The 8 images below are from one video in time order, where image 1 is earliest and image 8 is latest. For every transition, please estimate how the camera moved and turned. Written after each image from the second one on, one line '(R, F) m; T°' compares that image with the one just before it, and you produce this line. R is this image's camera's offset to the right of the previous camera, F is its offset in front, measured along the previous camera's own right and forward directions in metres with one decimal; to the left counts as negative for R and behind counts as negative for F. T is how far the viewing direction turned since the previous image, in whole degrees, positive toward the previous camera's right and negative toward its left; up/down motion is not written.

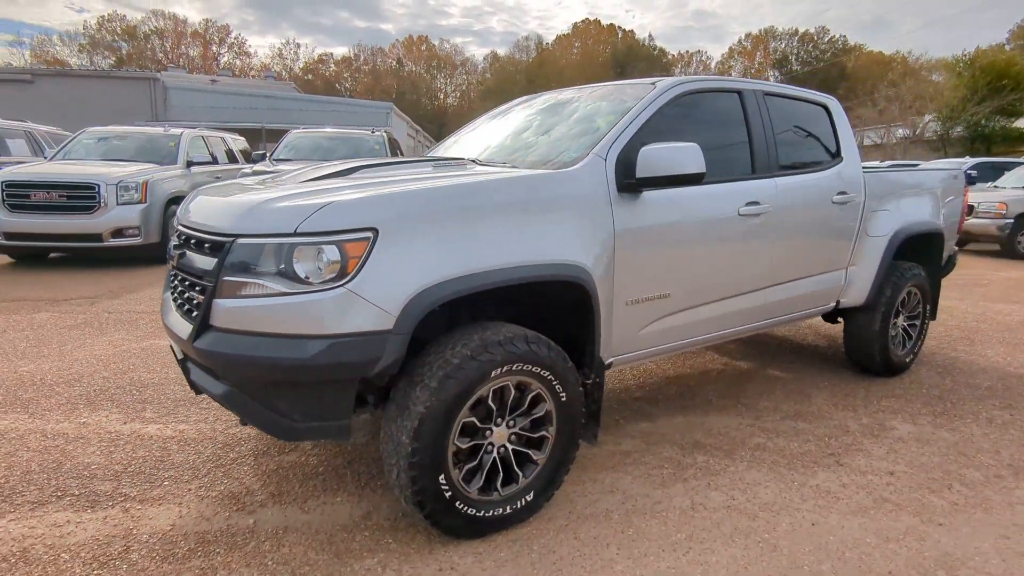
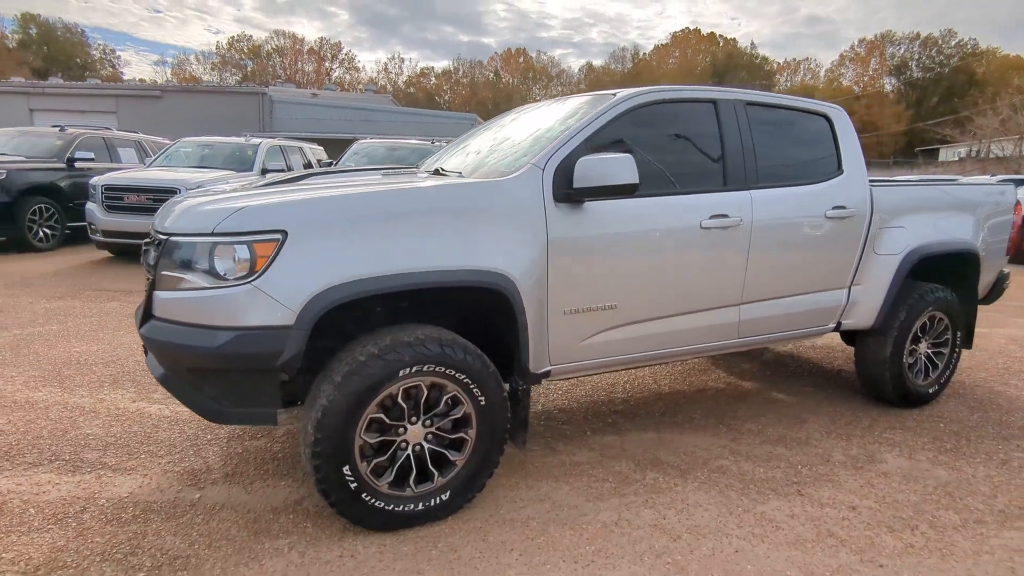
(+0.7, 0.0) m; -9°
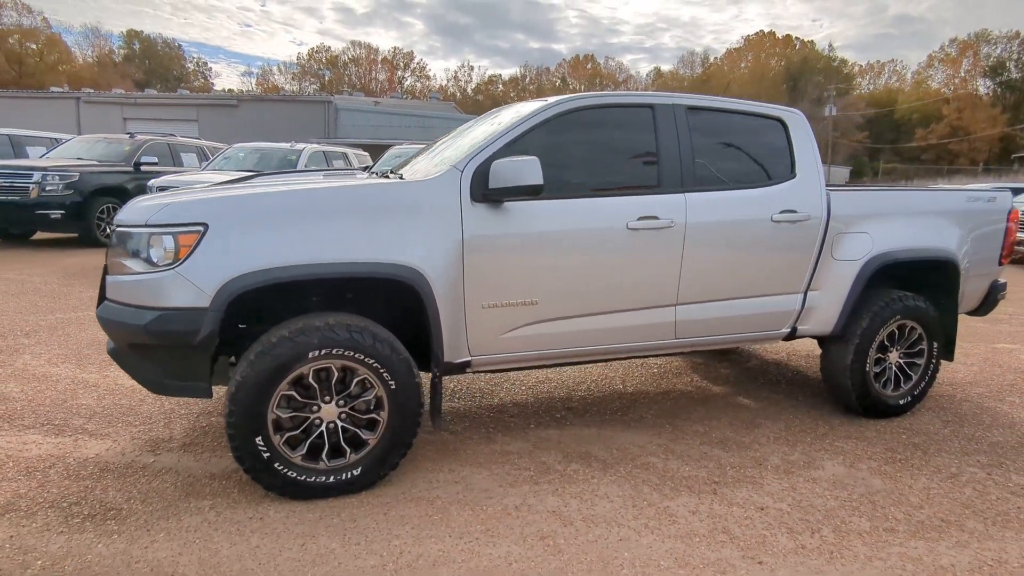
(+0.7, -0.1) m; -6°
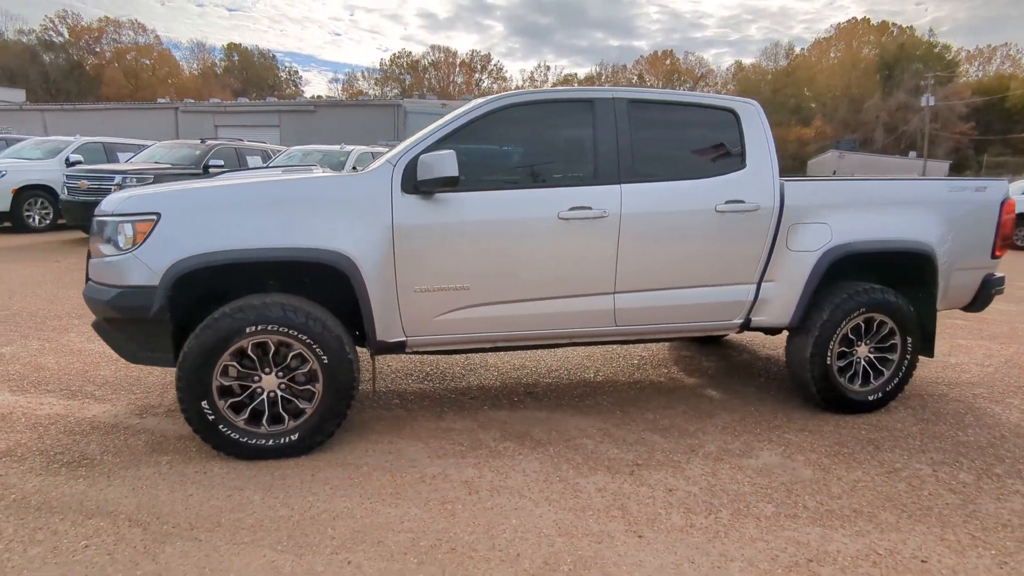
(+0.8, -0.1) m; -7°
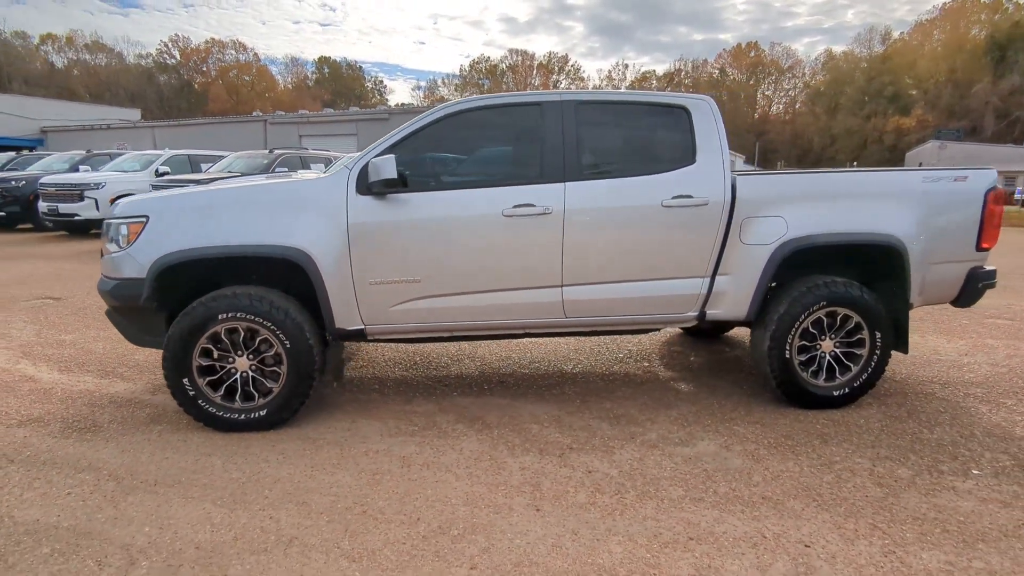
(+0.8, -0.2) m; -8°
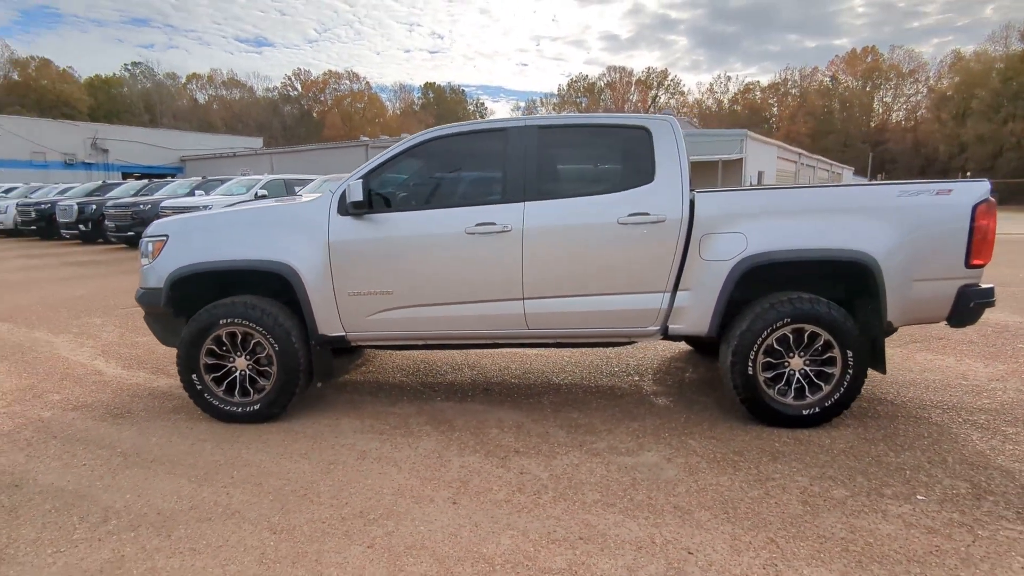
(+0.9, -0.2) m; -9°
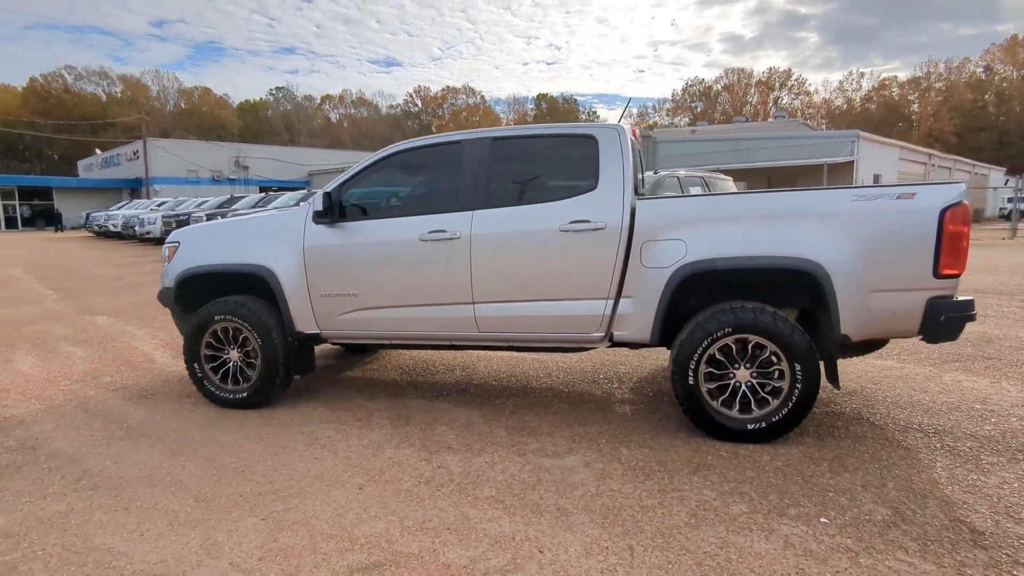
(+1.1, -0.1) m; -11°
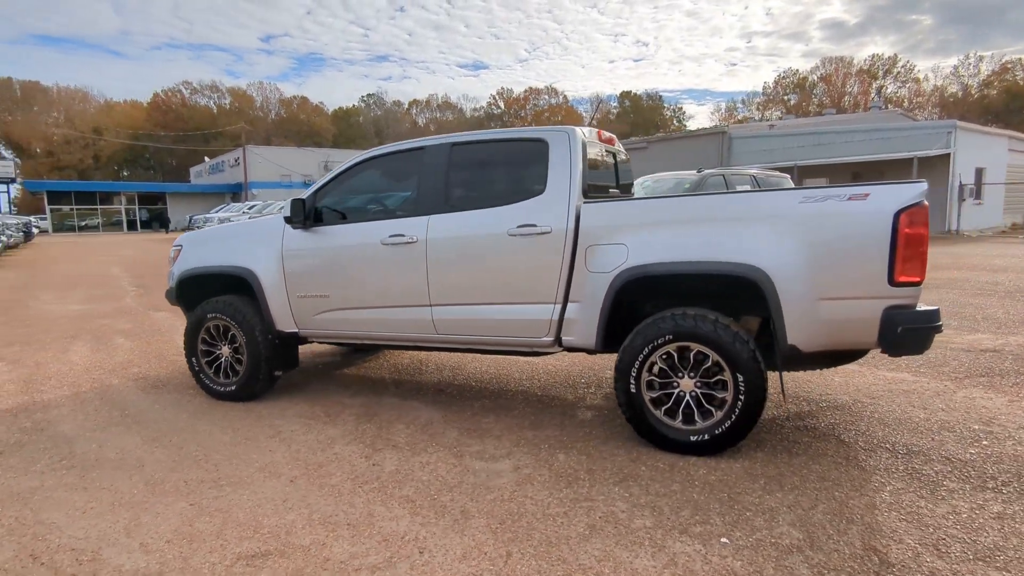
(+0.9, 0.0) m; -8°
